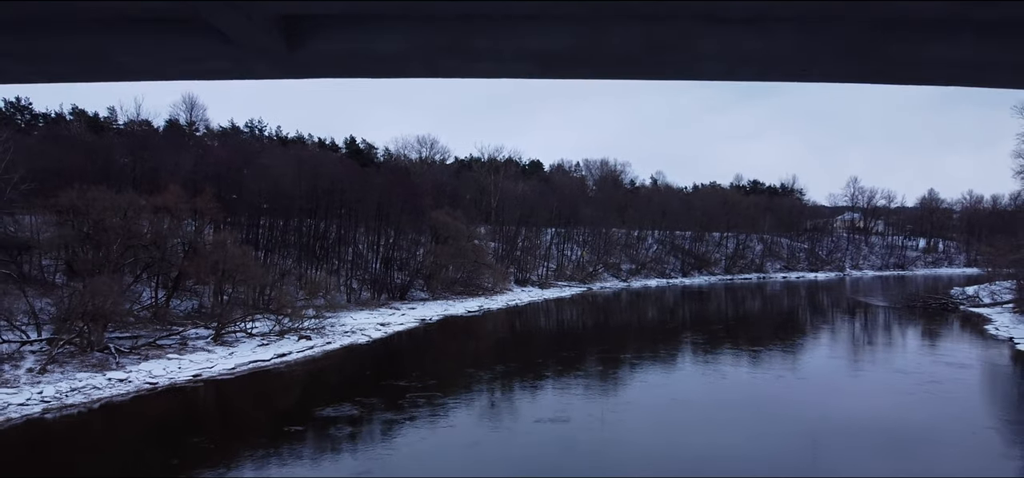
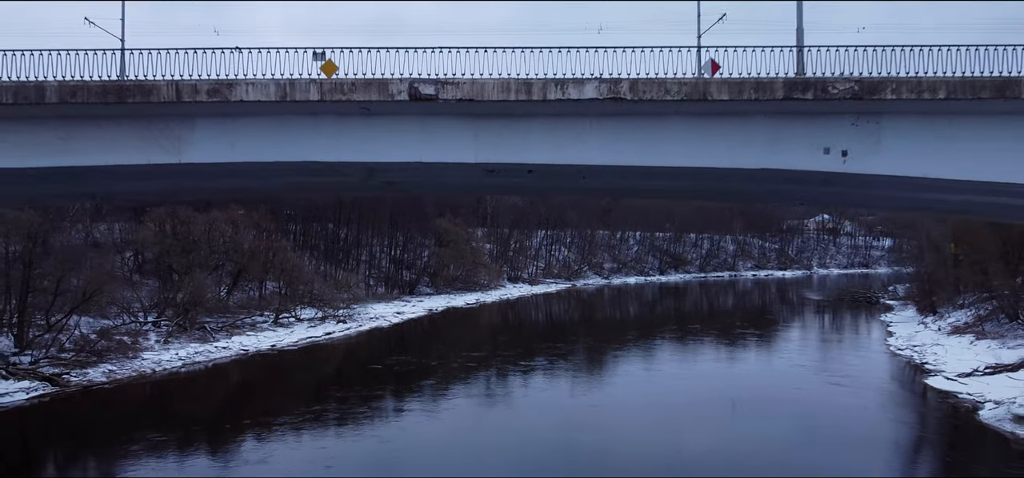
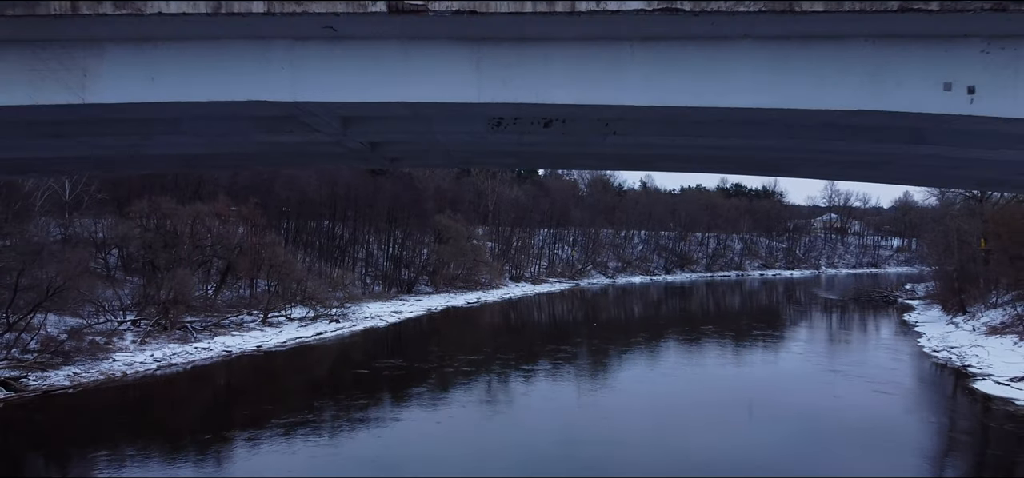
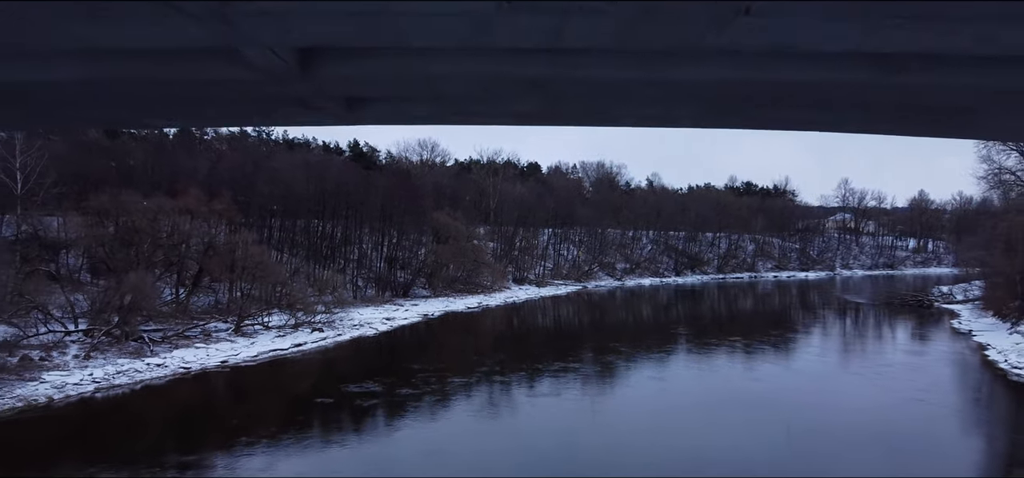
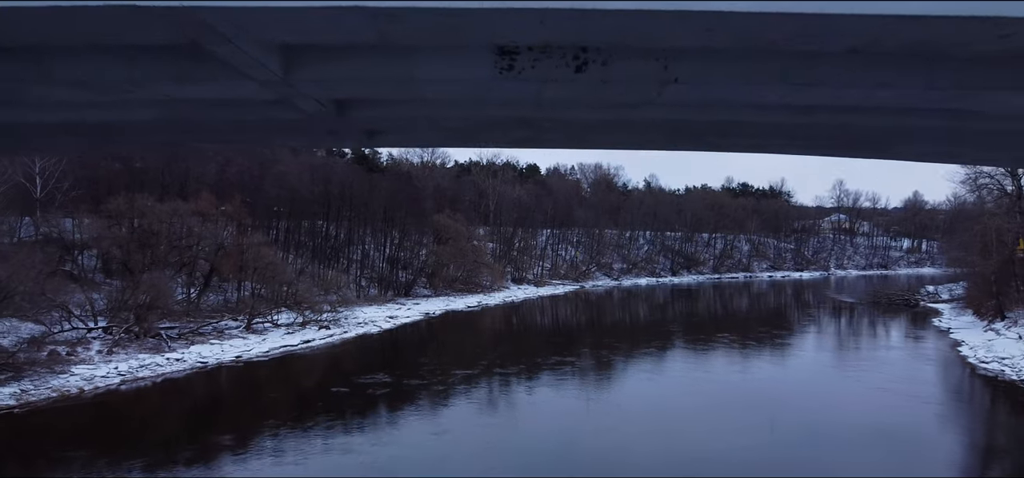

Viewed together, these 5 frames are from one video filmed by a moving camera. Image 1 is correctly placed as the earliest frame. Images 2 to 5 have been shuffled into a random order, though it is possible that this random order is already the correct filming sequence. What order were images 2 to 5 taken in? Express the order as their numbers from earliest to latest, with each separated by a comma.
4, 5, 3, 2
